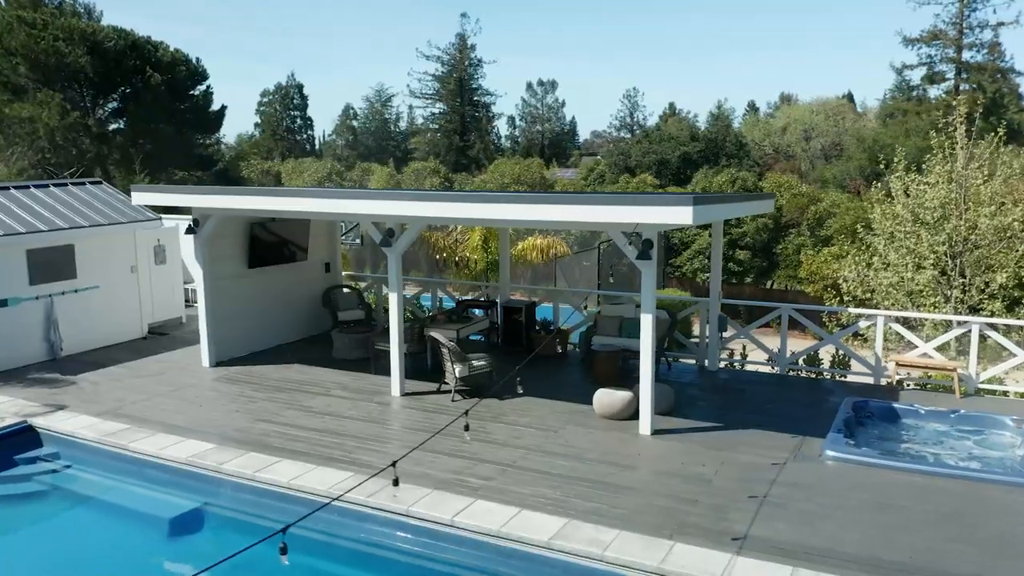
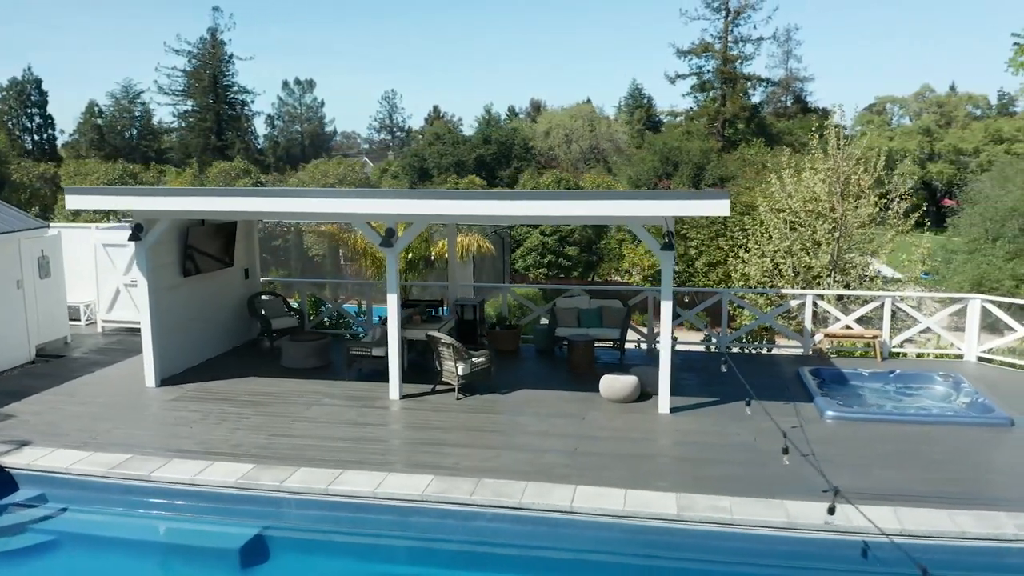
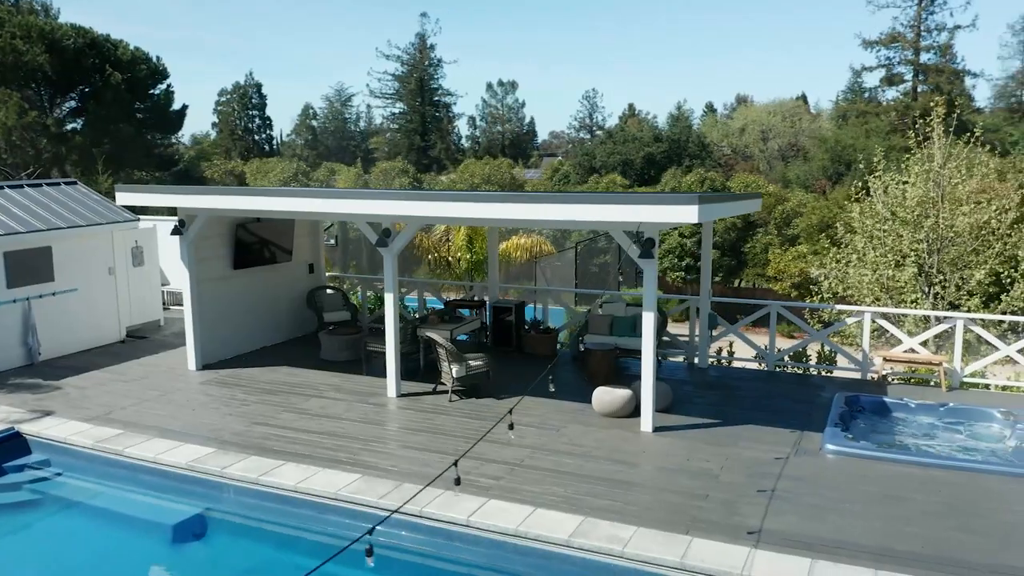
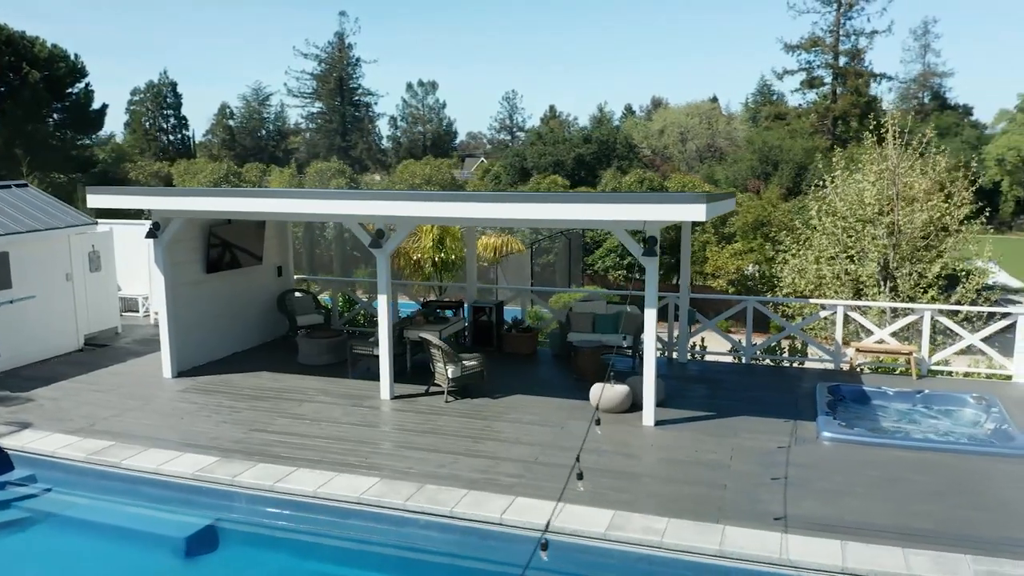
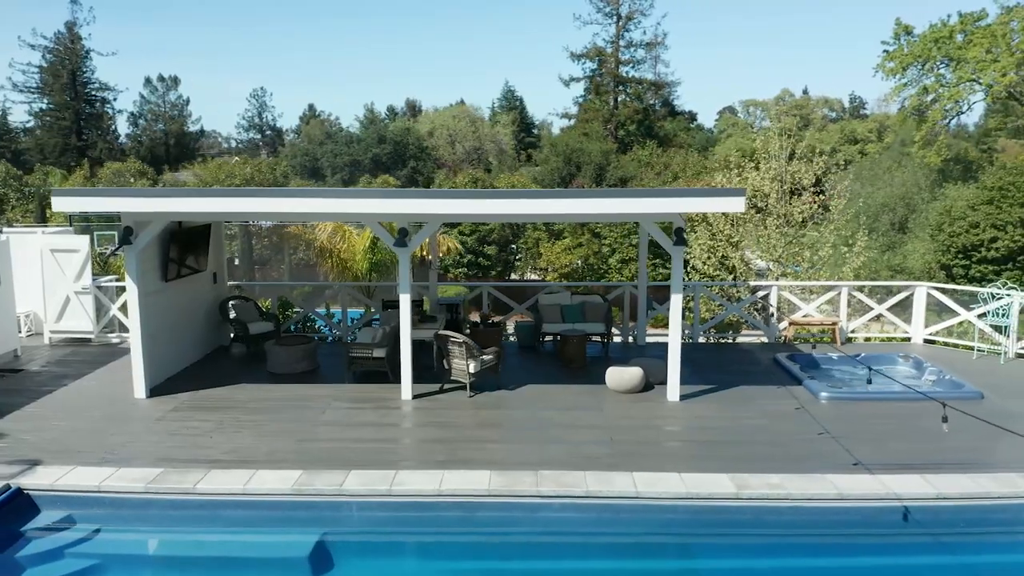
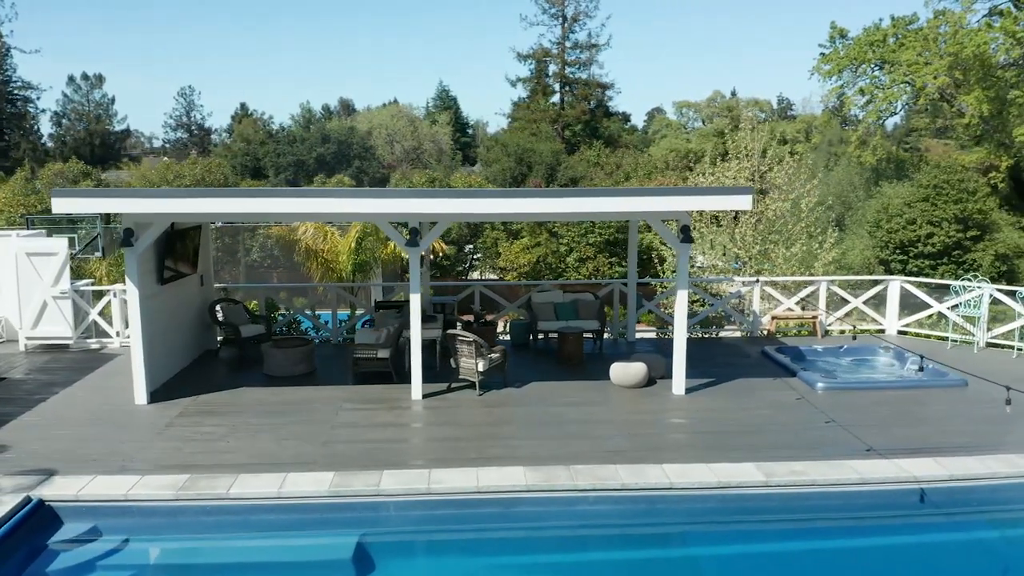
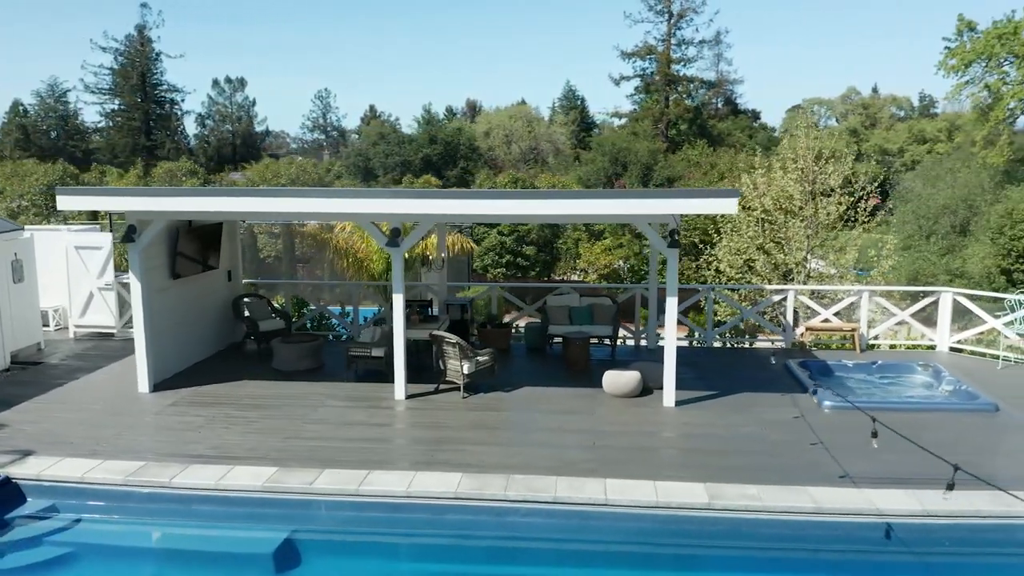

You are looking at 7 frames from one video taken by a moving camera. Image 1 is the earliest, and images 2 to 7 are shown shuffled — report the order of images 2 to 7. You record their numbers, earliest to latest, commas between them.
3, 4, 2, 7, 5, 6
